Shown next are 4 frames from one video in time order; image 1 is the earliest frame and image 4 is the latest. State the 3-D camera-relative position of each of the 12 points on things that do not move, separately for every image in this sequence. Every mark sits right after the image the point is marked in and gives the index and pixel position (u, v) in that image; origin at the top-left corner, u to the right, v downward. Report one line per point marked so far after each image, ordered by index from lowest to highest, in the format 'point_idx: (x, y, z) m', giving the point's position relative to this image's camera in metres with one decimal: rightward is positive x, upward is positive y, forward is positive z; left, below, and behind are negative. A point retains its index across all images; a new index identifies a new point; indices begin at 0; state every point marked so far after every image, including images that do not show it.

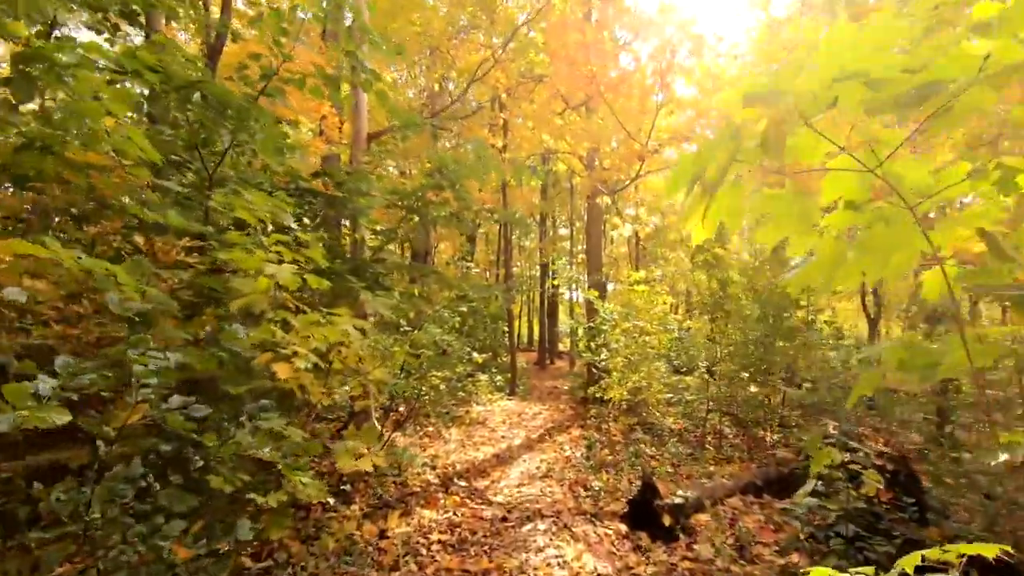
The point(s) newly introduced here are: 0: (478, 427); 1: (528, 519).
0: (-0.5, -1.8, +7.1) m
1: (+0.1, -1.7, +4.0) m
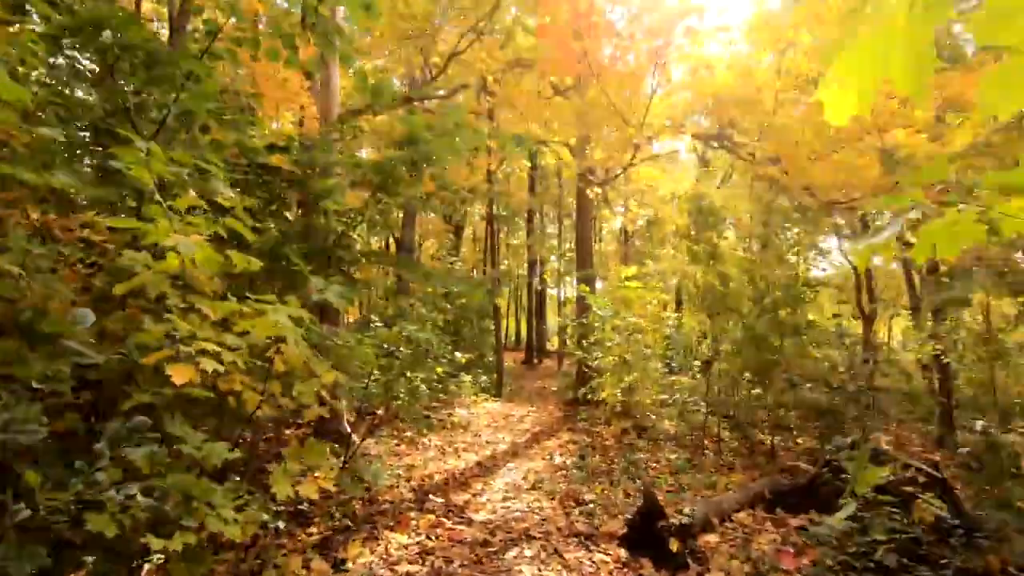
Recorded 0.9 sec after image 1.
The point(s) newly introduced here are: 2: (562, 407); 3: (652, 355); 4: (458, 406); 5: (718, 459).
0: (-0.6, -1.8, +6.7) m
1: (0.0, -1.6, +3.5) m
2: (+0.9, -2.0, +9.1) m
3: (+2.0, -0.9, +7.6) m
4: (-0.8, -1.7, +7.7) m
5: (+2.1, -1.8, +5.6) m
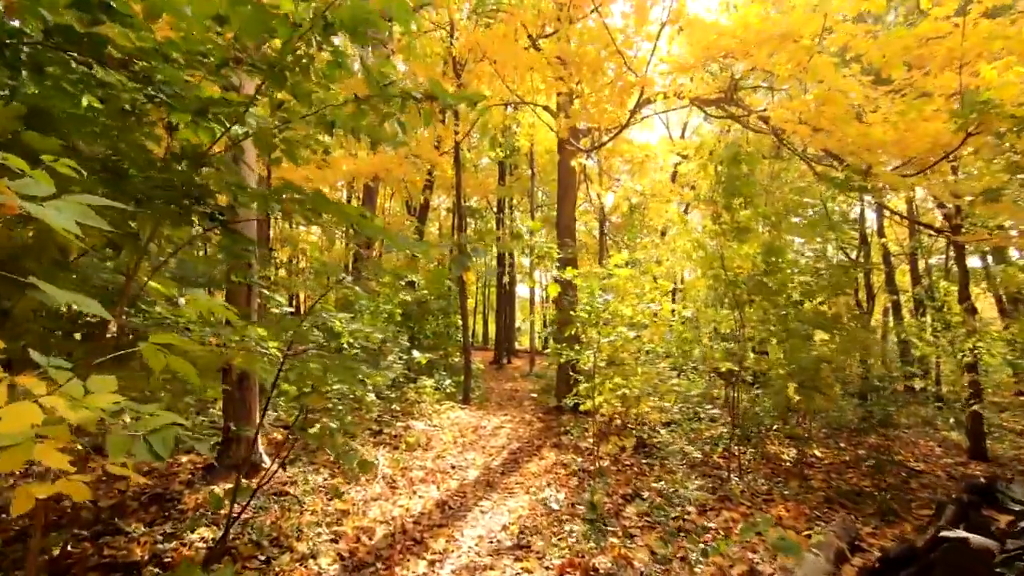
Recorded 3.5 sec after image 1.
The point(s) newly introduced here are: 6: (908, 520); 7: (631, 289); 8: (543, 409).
0: (-0.9, -1.6, +5.3) m
1: (-0.1, -1.5, +2.1) m
2: (+0.4, -1.8, +7.8) m
3: (+1.7, -0.8, +6.4) m
4: (-1.1, -1.5, +6.3) m
5: (+1.9, -1.6, +4.3) m
6: (+3.3, -1.9, +4.4) m
7: (+1.3, 0.0, +5.9) m
8: (+0.5, -1.8, +8.1) m
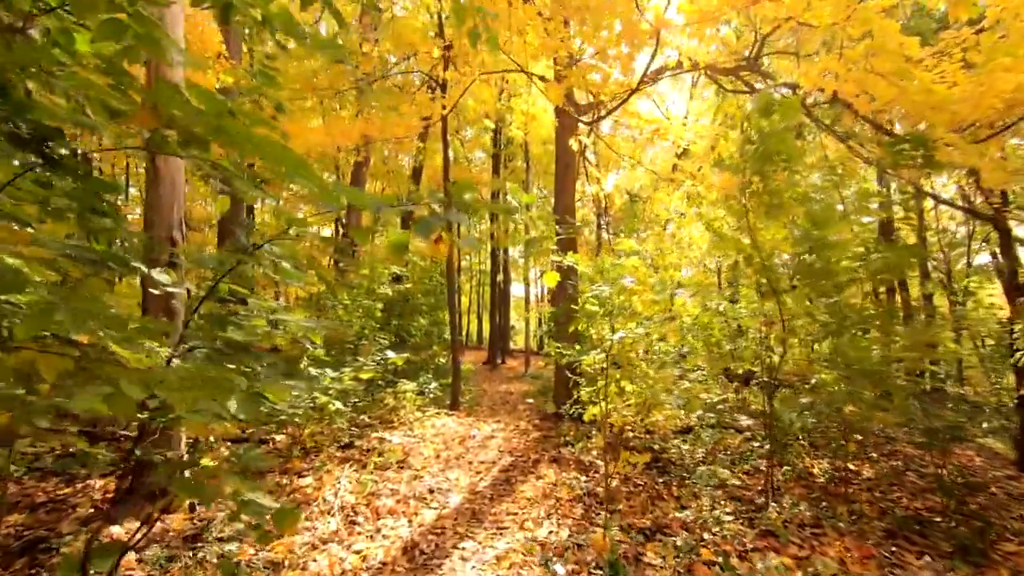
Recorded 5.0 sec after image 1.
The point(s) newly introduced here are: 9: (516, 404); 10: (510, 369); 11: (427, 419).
0: (-1.0, -1.5, +4.4) m
1: (-0.1, -1.4, +1.3) m
2: (+0.3, -1.7, +7.0) m
3: (+1.6, -0.7, +5.6) m
4: (-1.2, -1.4, +5.5) m
5: (+1.9, -1.5, +3.5) m
6: (+3.2, -1.8, +3.6) m
7: (+1.3, +0.1, +5.1) m
8: (+0.4, -1.7, +7.3) m
9: (+0.1, -1.9, +8.9) m
10: (0.0, -2.2, +14.8) m
11: (-1.0, -1.5, +6.2) m
